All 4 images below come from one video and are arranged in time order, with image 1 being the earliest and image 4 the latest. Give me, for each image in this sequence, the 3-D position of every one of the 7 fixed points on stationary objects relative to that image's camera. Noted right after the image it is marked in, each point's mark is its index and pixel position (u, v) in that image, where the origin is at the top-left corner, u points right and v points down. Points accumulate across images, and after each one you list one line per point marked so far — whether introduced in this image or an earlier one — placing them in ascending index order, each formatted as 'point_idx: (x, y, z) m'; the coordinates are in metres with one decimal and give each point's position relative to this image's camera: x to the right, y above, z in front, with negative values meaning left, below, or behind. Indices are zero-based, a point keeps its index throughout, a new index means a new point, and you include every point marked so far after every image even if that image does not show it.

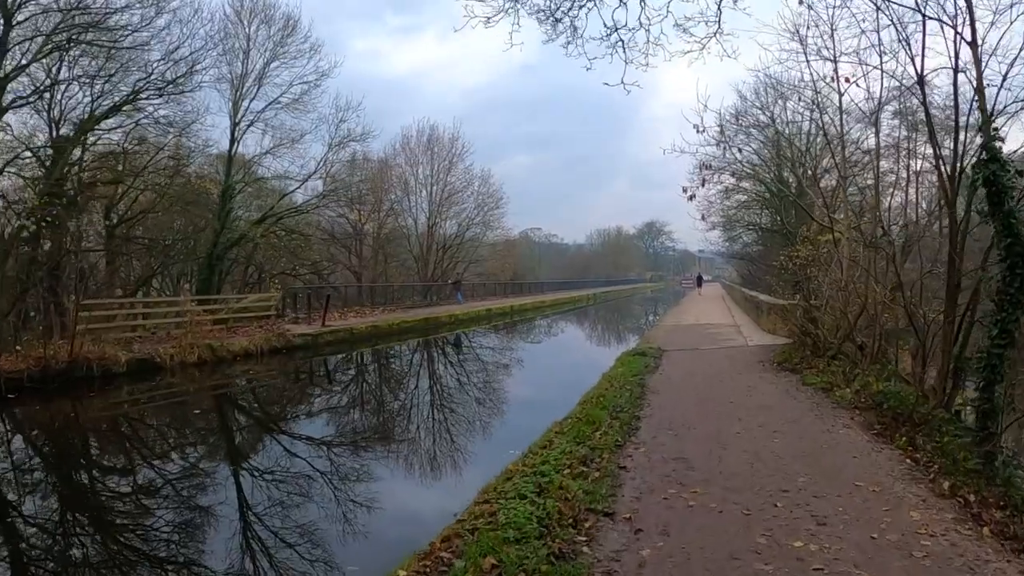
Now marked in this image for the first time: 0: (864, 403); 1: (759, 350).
0: (+3.3, -1.1, +5.9) m
1: (+3.6, -0.9, +9.3) m
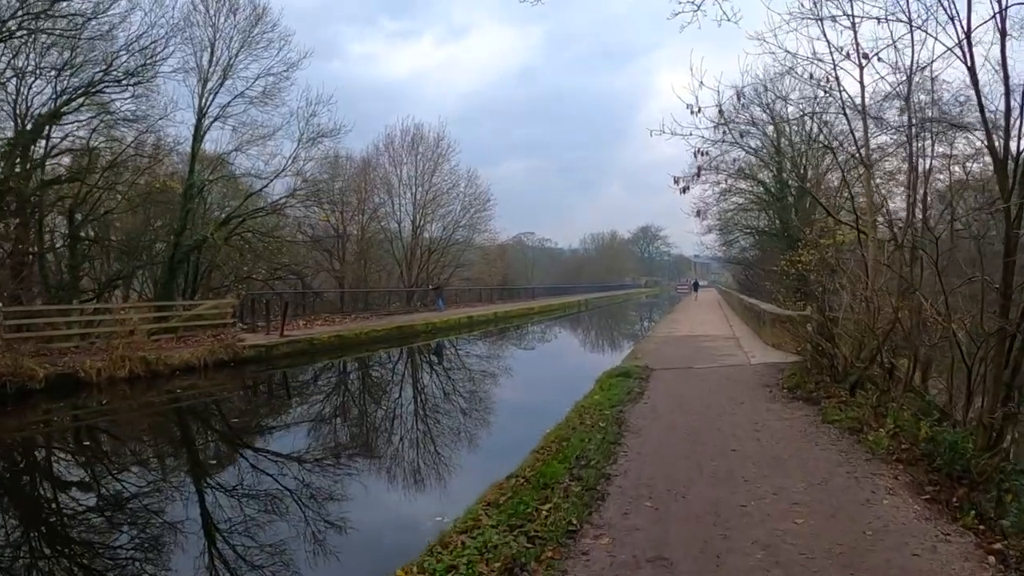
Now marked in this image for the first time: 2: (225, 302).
0: (+2.8, -1.2, +4.6) m
1: (+3.1, -1.1, +7.9) m
2: (-7.0, -0.3, +15.7) m
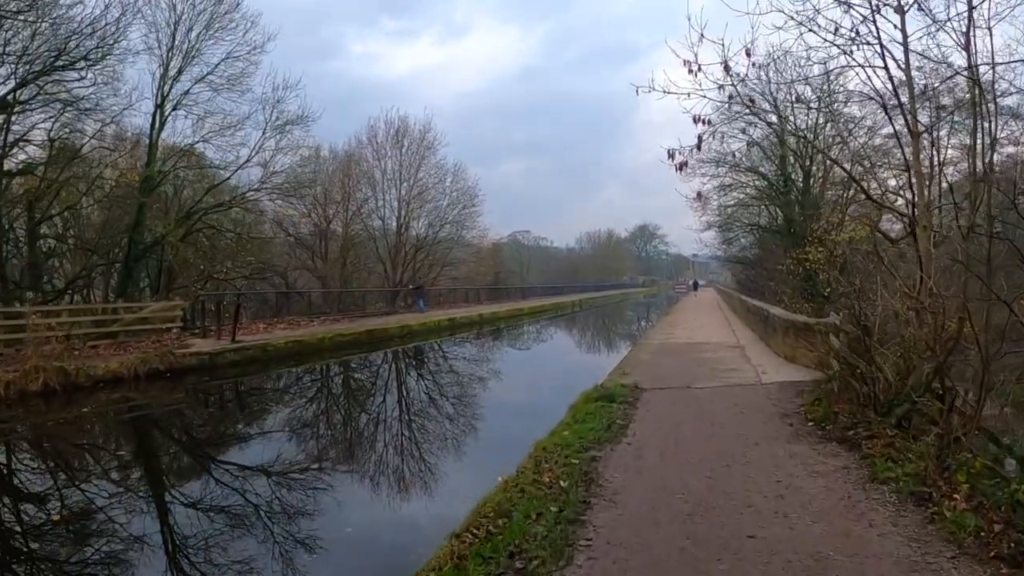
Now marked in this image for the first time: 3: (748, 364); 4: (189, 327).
0: (+2.4, -1.2, +3.1) m
1: (+2.7, -1.1, +6.5) m
2: (-7.5, -0.3, +14.2) m
3: (+2.9, -1.0, +8.0) m
4: (-7.8, -0.9, +15.2) m
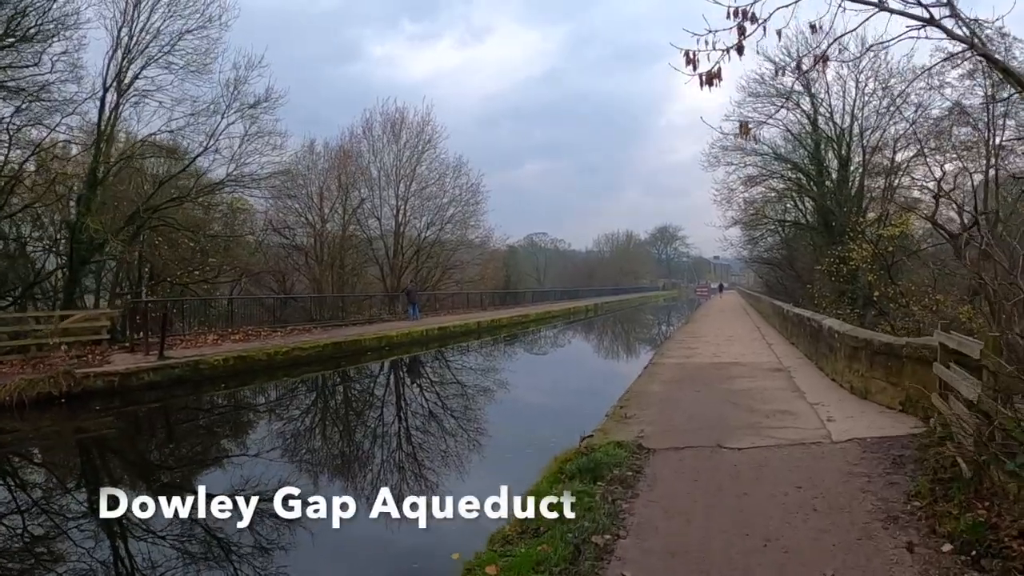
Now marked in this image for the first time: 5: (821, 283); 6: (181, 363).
0: (+1.8, -1.2, +0.8) m
1: (+2.3, -1.1, +4.1) m
2: (-7.7, -0.5, +12.1) m
3: (+2.5, -1.0, +5.6) m
4: (-8.0, -1.1, +13.1) m
5: (+8.5, +0.1, +17.5) m
6: (-6.0, -1.4, +12.0) m
